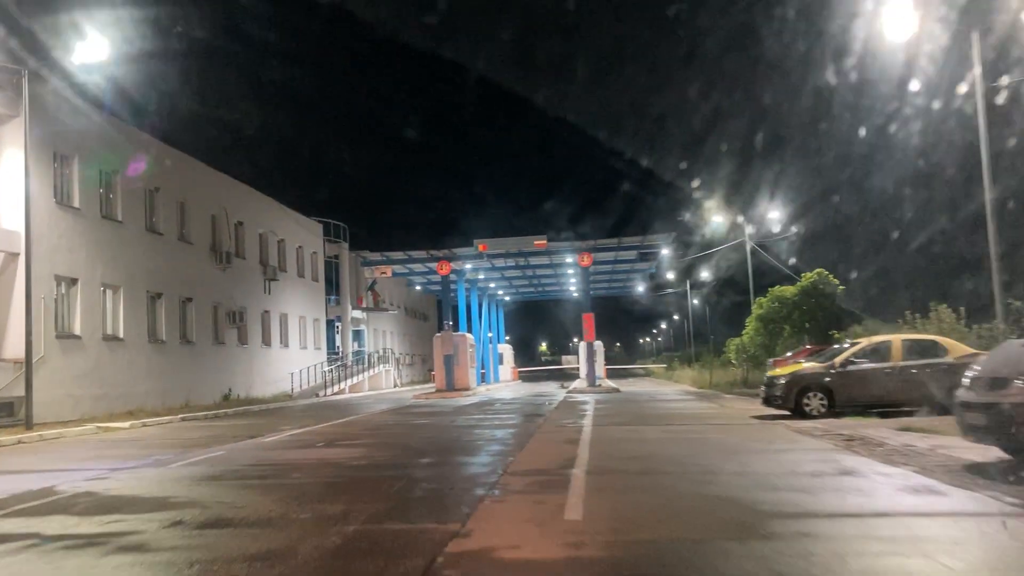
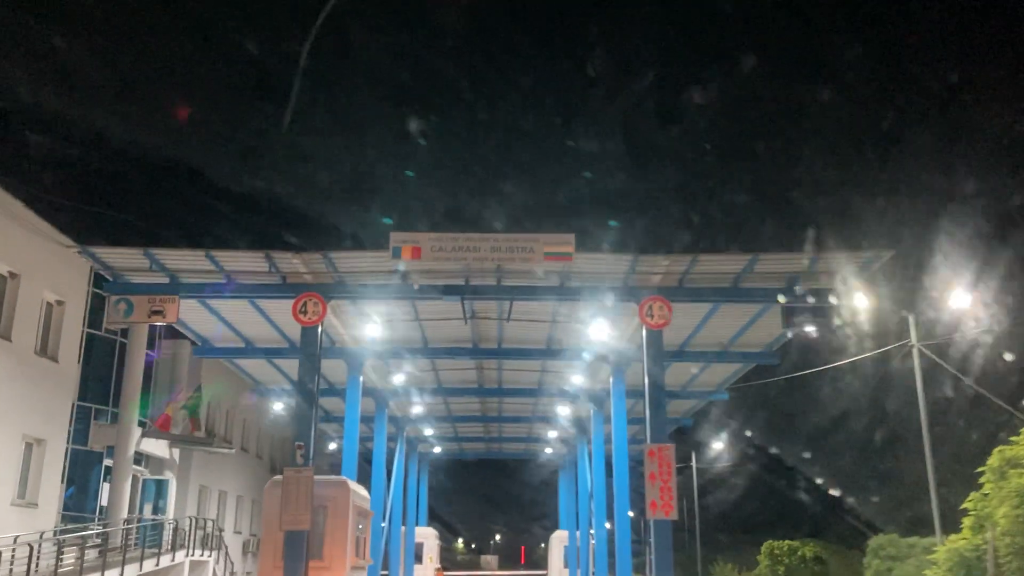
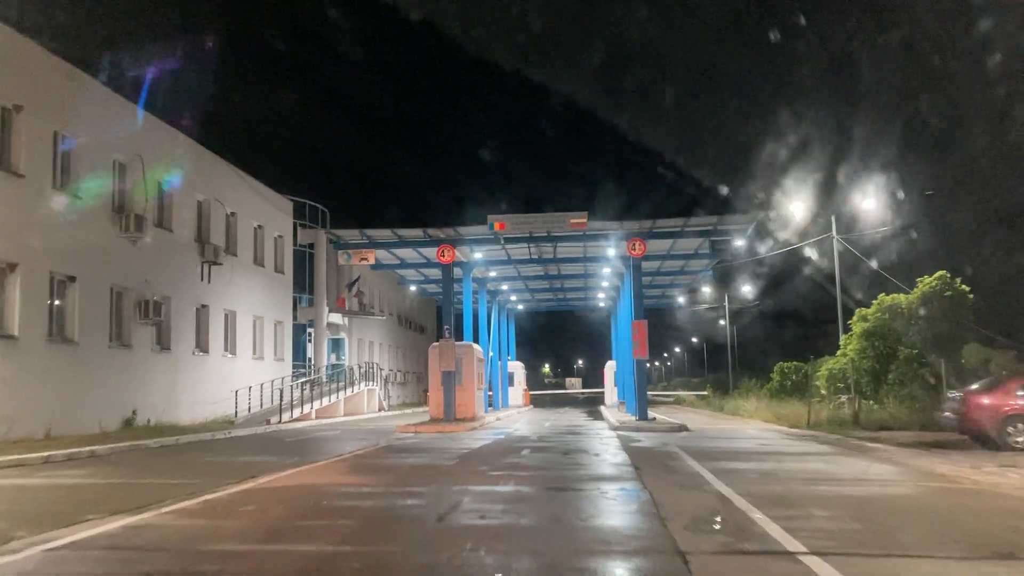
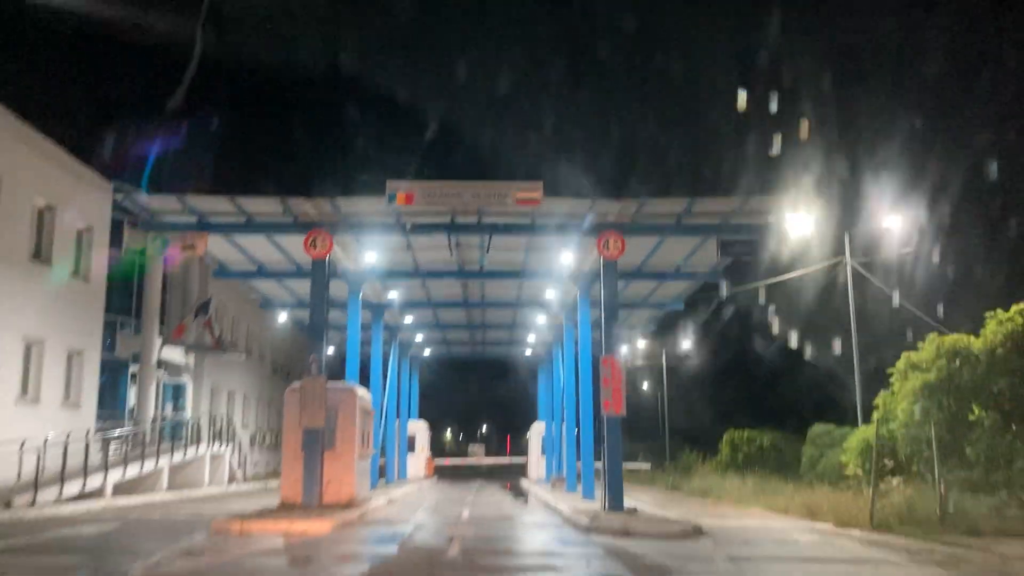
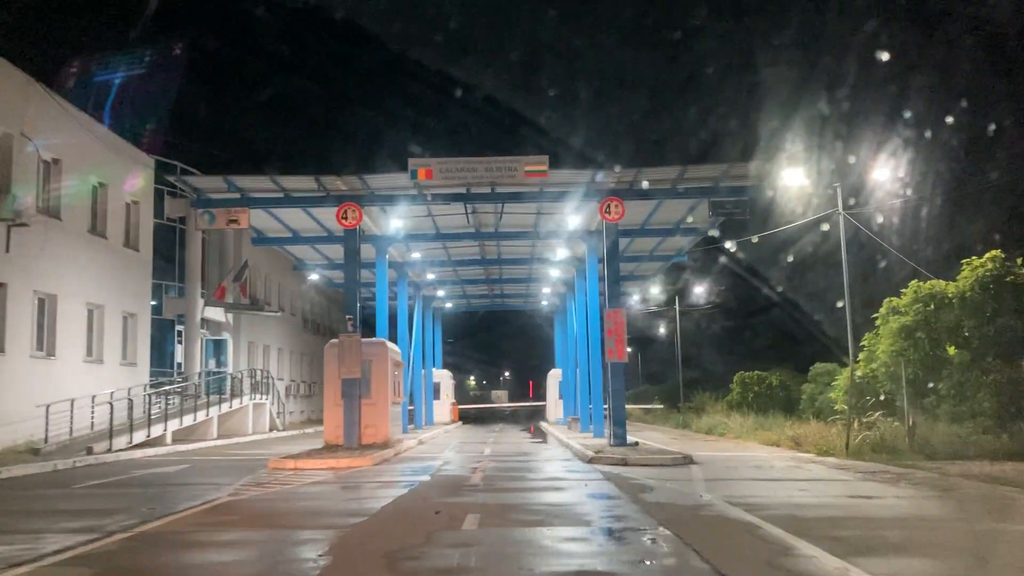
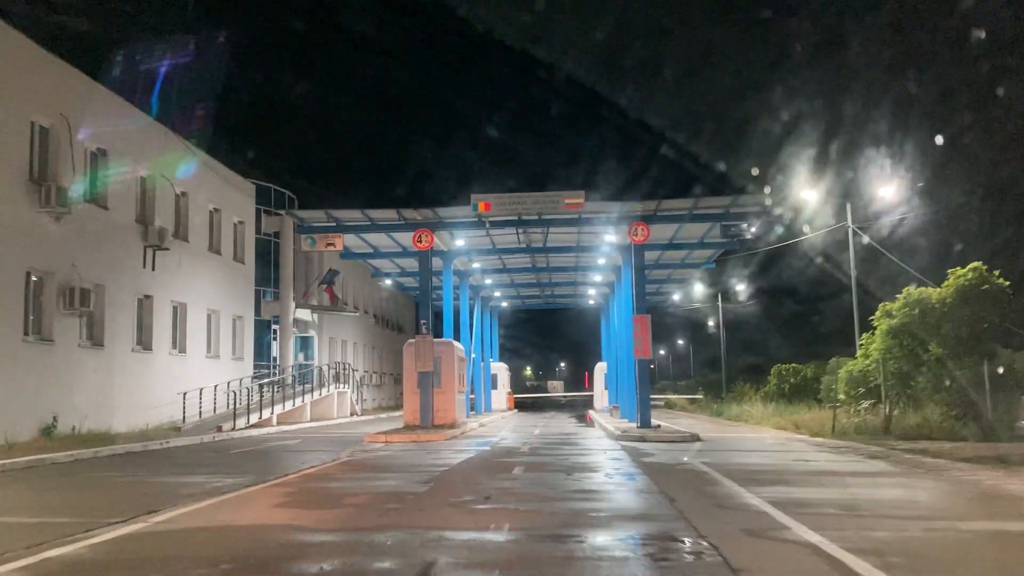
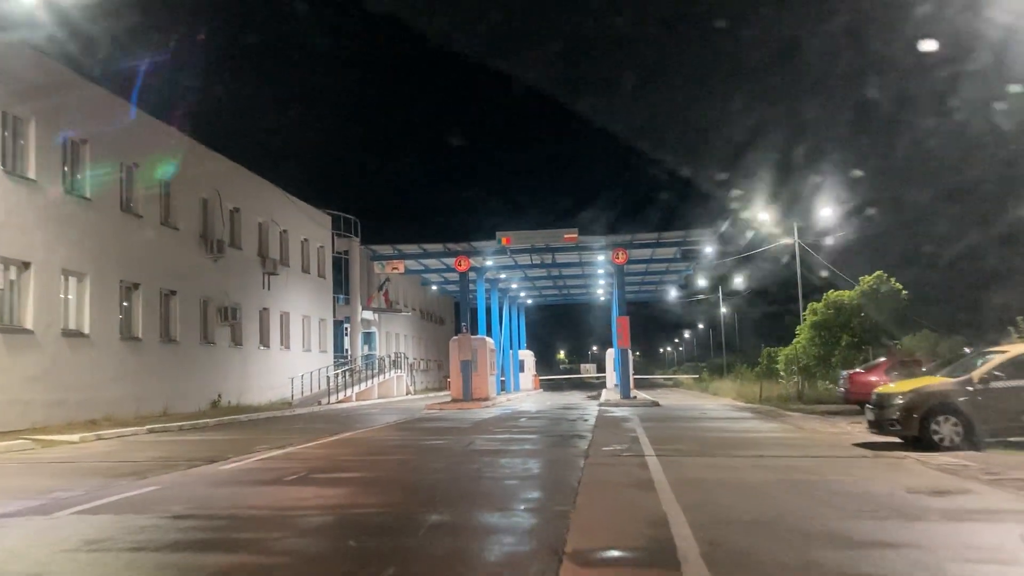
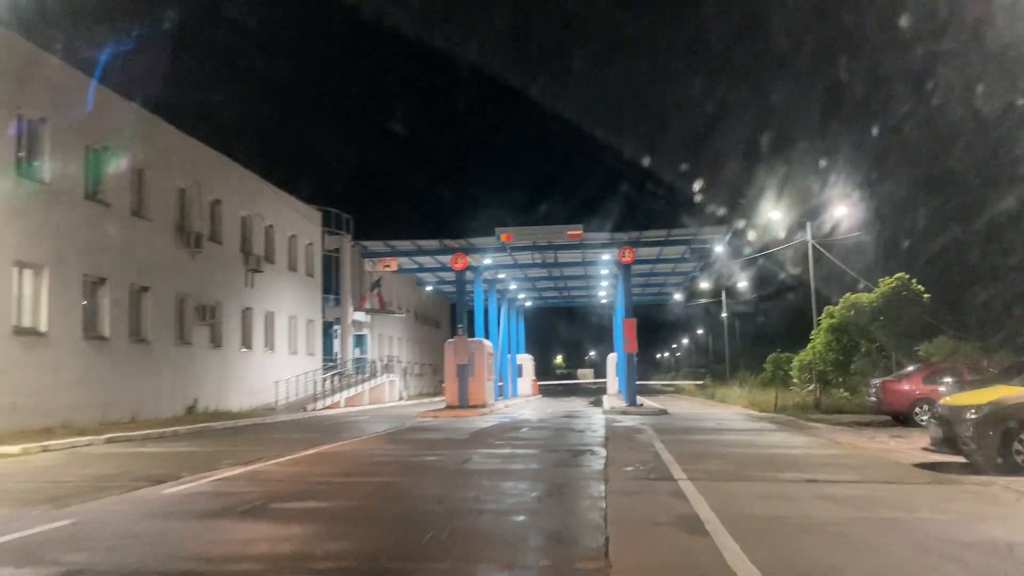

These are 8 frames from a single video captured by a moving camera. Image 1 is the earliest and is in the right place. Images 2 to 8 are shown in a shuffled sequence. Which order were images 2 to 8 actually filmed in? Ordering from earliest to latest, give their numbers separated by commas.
7, 8, 3, 6, 5, 4, 2
